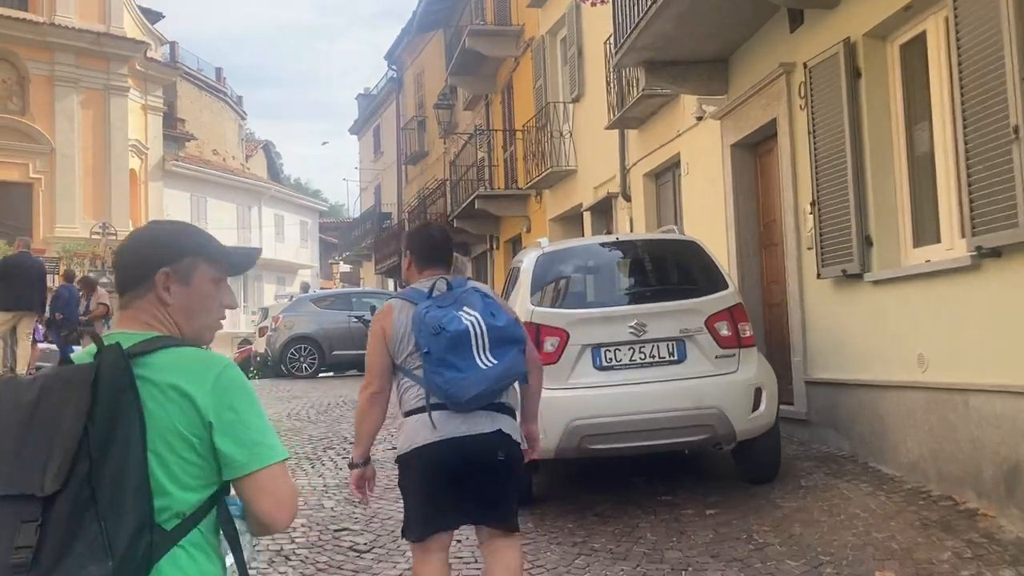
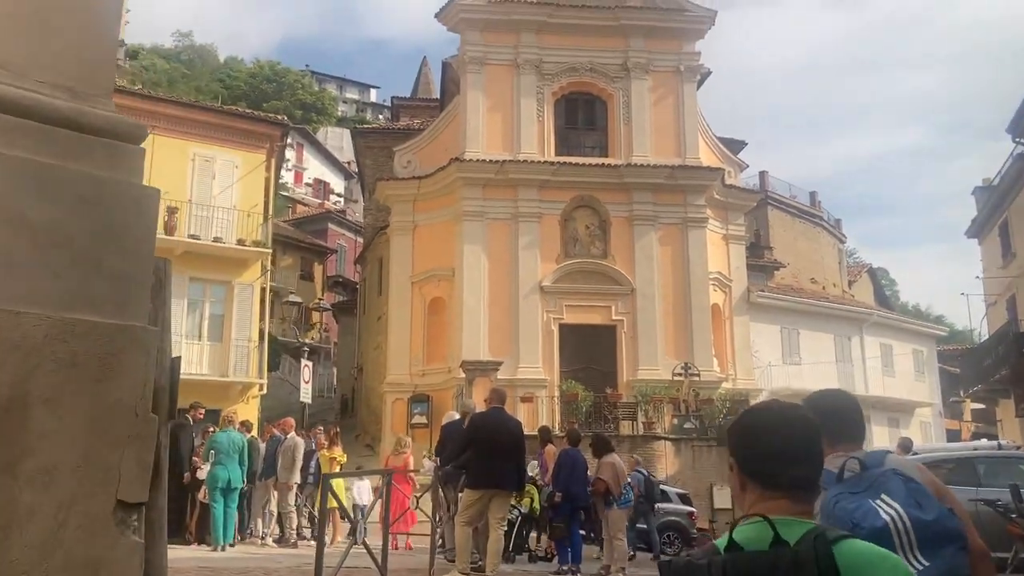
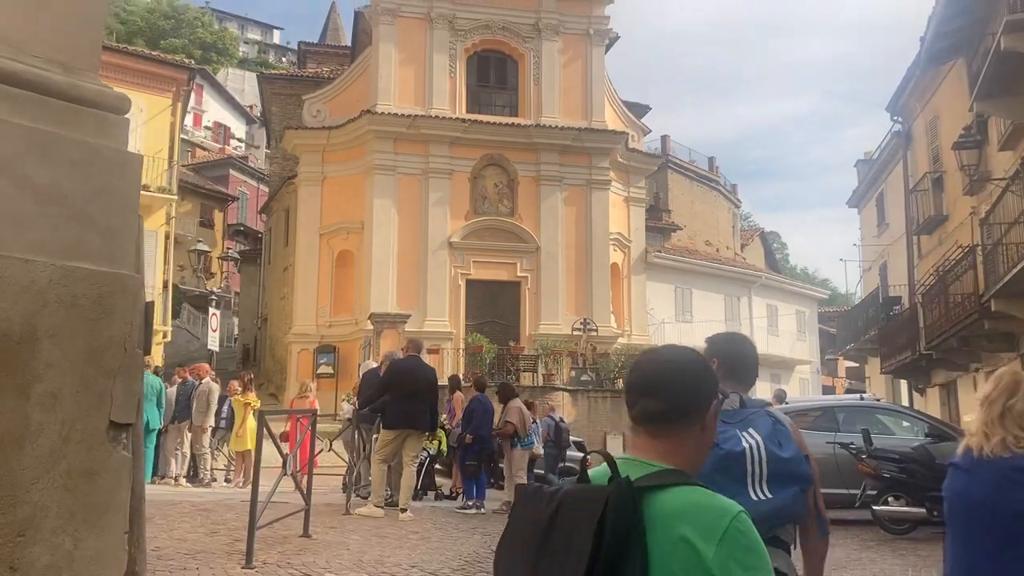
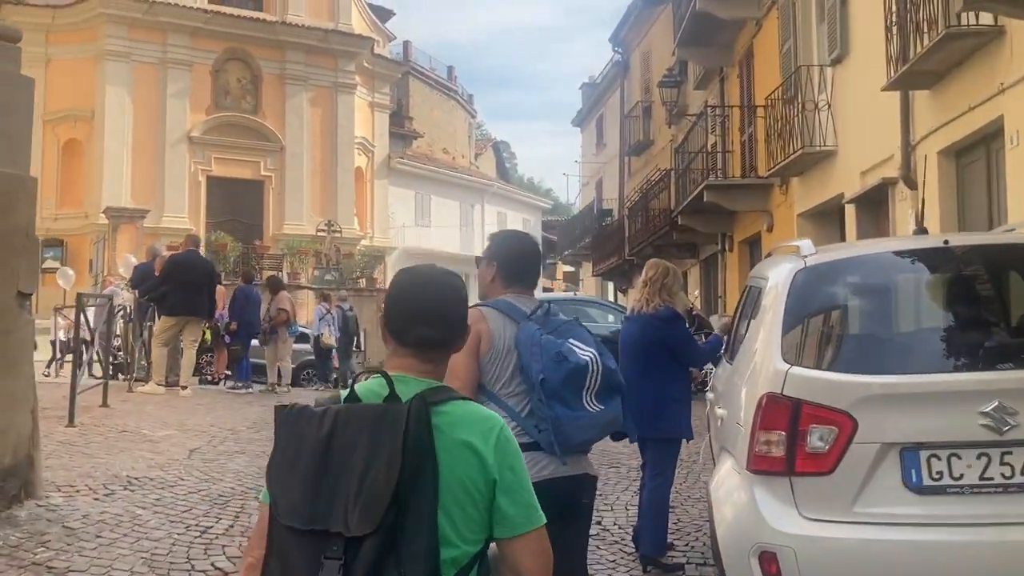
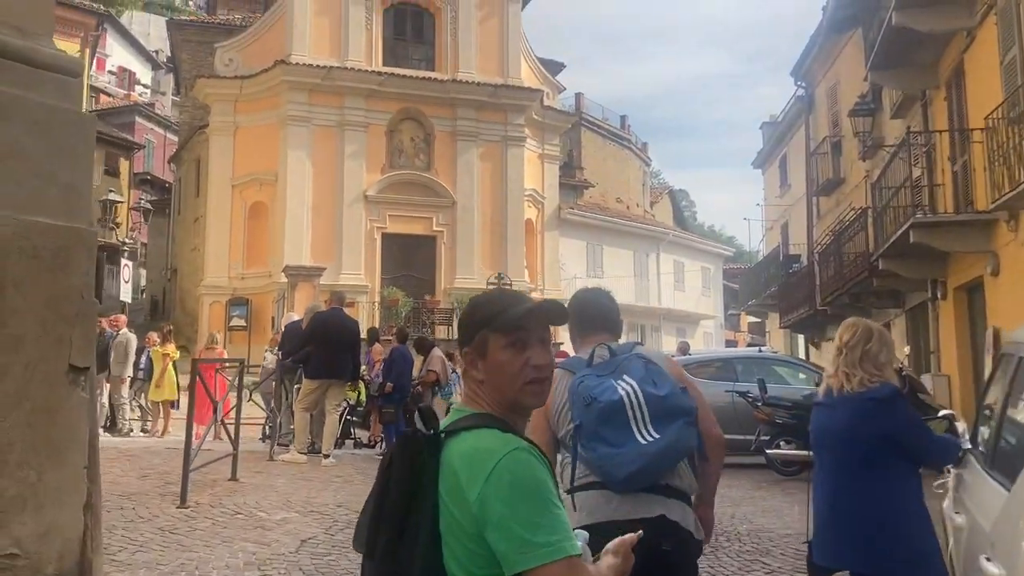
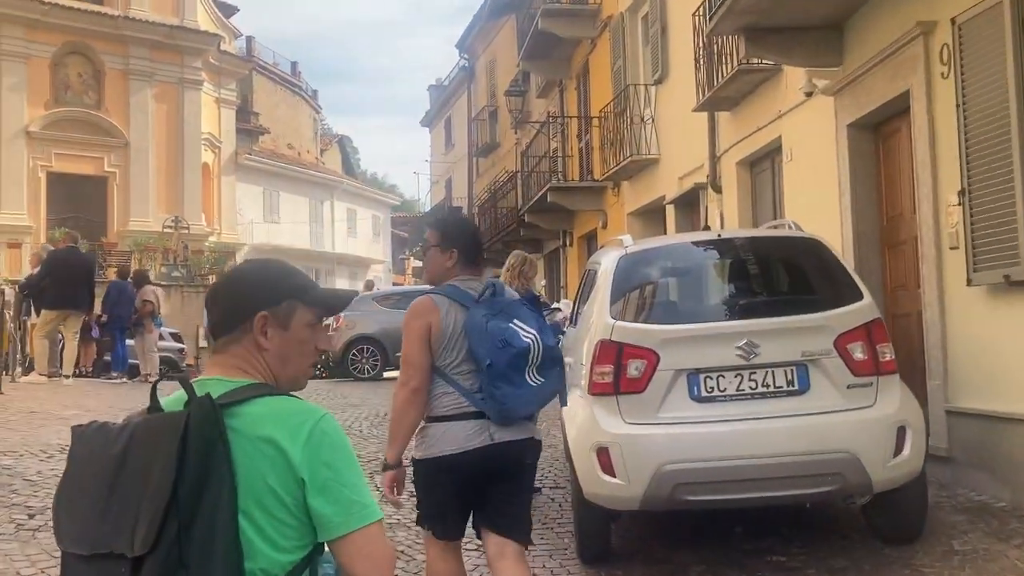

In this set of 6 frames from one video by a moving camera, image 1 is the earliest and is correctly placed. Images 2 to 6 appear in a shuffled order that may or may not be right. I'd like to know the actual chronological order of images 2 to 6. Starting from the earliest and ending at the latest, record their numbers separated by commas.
6, 4, 5, 3, 2
